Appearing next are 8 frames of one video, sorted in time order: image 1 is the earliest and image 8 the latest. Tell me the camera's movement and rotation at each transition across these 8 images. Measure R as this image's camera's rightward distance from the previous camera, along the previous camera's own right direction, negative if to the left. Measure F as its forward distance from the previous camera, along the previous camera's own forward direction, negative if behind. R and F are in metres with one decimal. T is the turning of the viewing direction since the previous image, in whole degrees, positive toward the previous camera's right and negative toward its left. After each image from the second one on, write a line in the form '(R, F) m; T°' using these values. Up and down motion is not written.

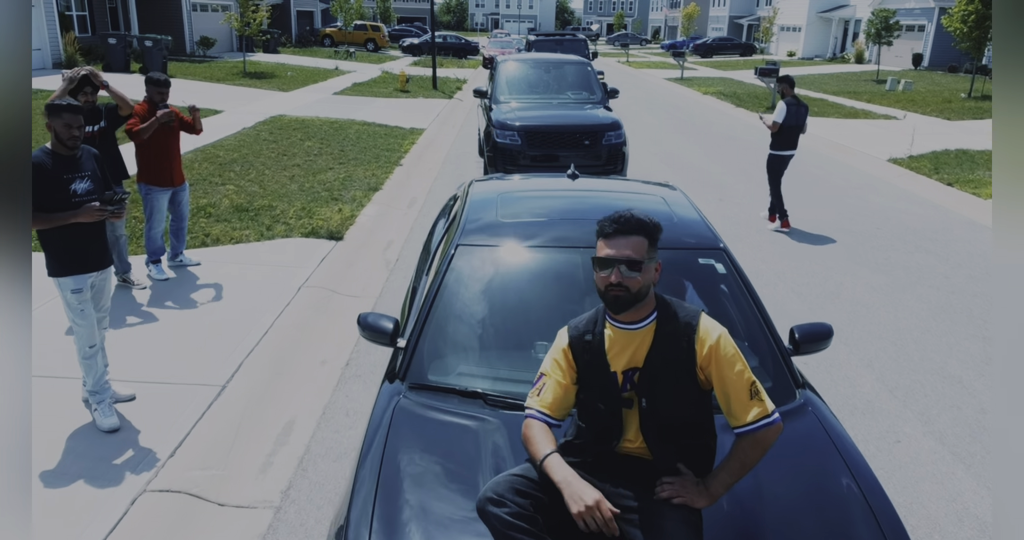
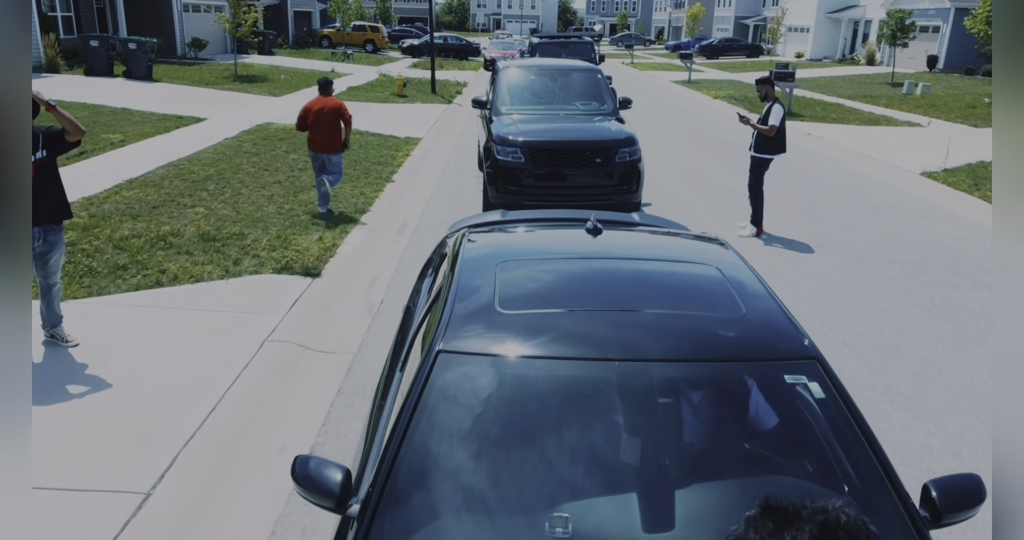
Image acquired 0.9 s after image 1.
(0.0, +1.0) m; 0°
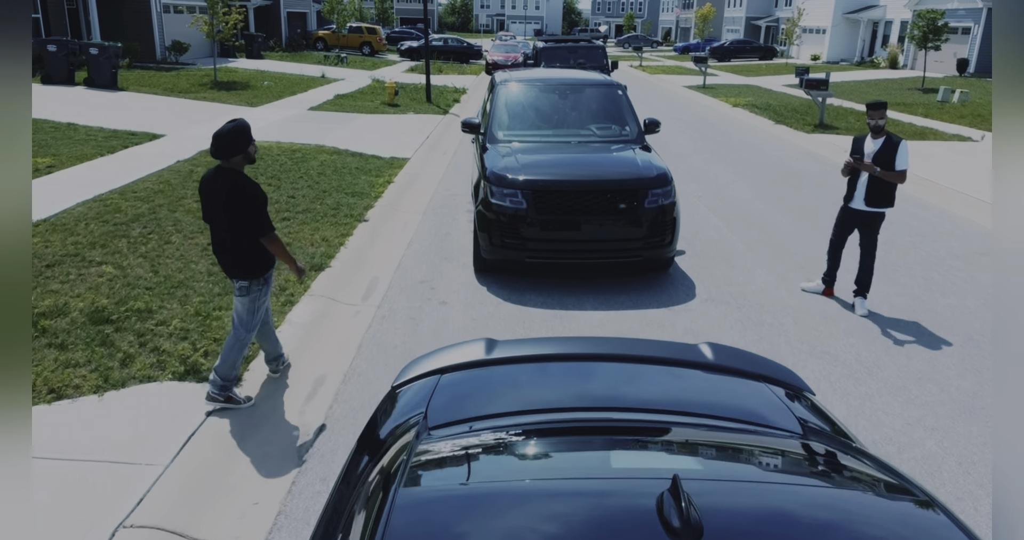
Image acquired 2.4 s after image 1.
(0.0, +1.9) m; 0°
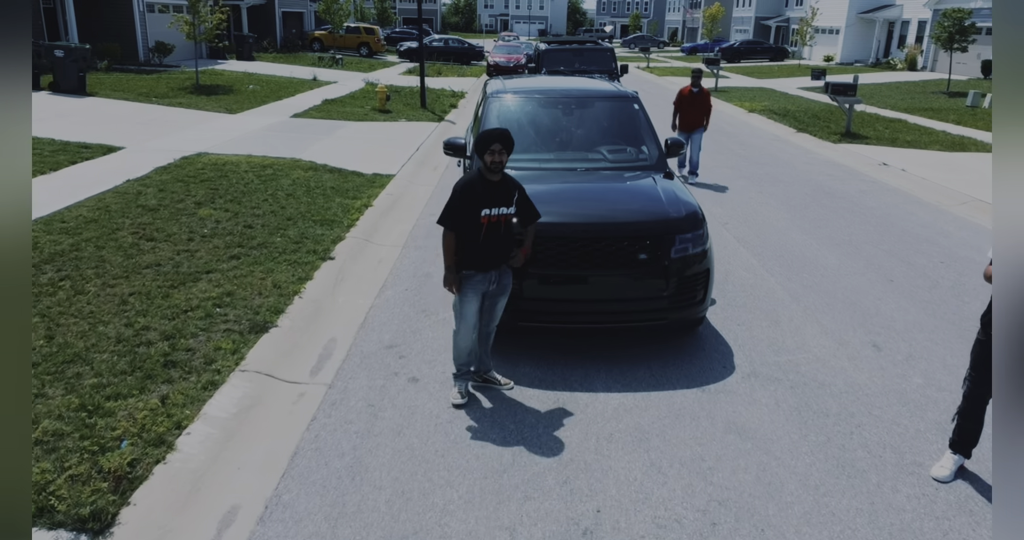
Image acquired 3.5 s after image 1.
(+0.1, +1.4) m; 0°
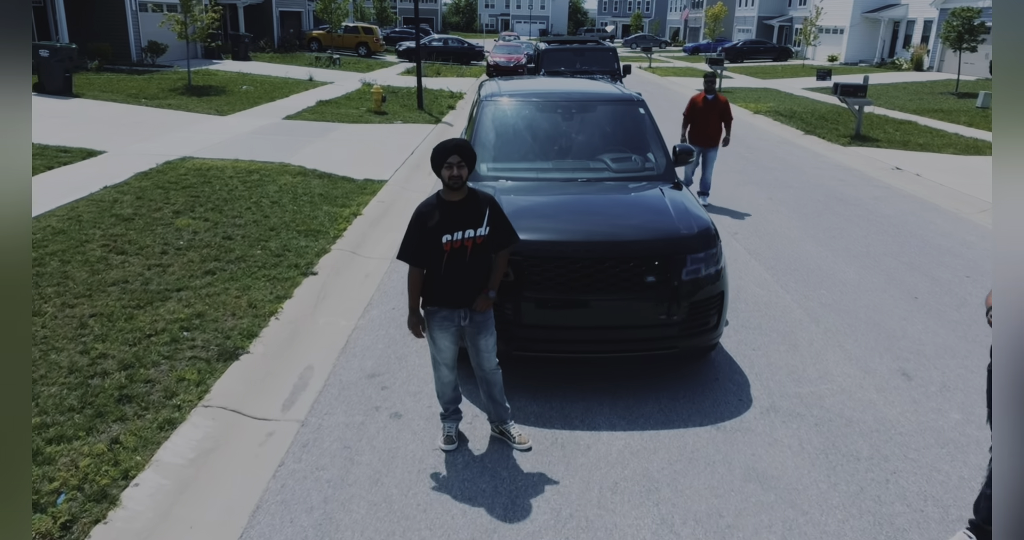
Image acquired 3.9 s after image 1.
(0.0, +0.5) m; 0°
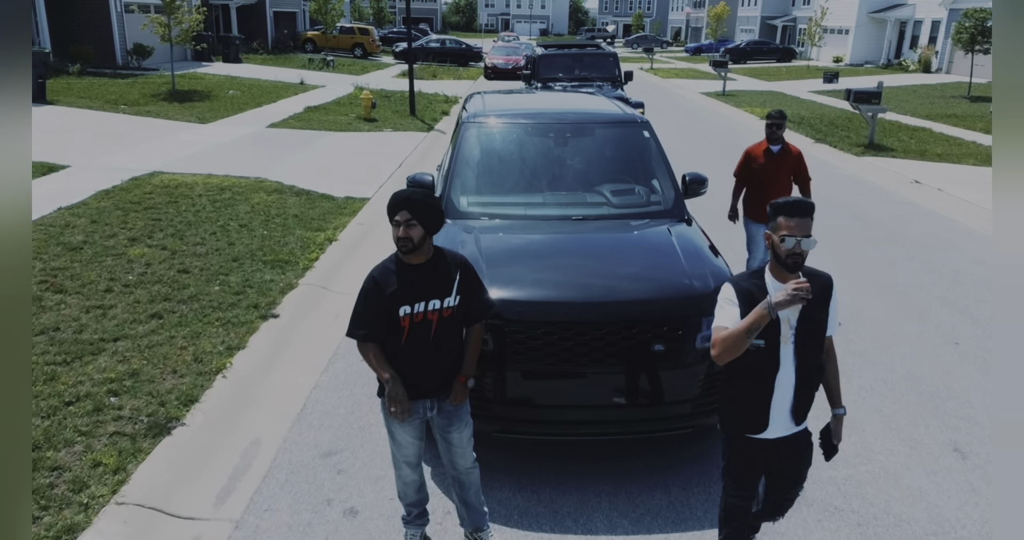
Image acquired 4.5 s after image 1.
(+0.1, +0.8) m; 0°
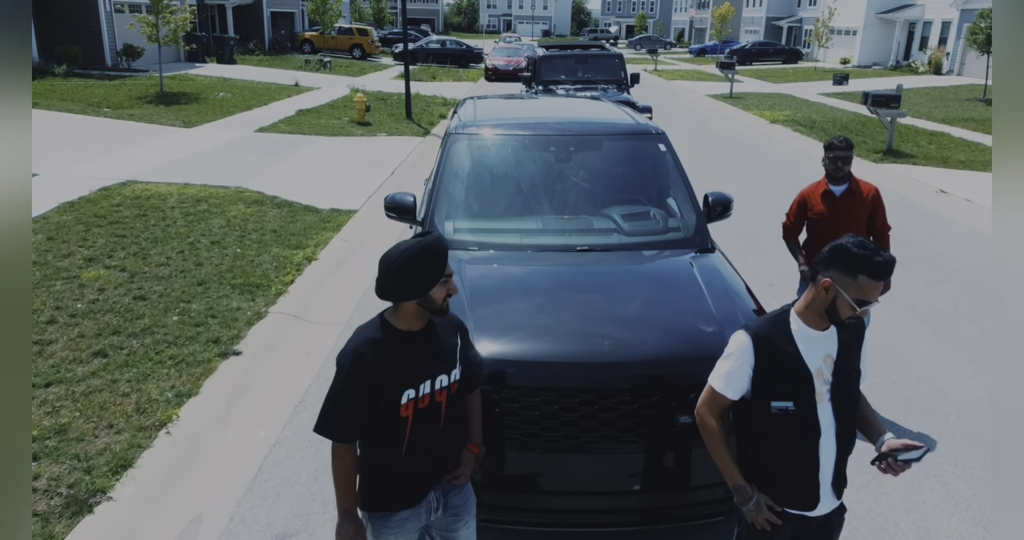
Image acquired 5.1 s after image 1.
(0.0, +0.7) m; 0°
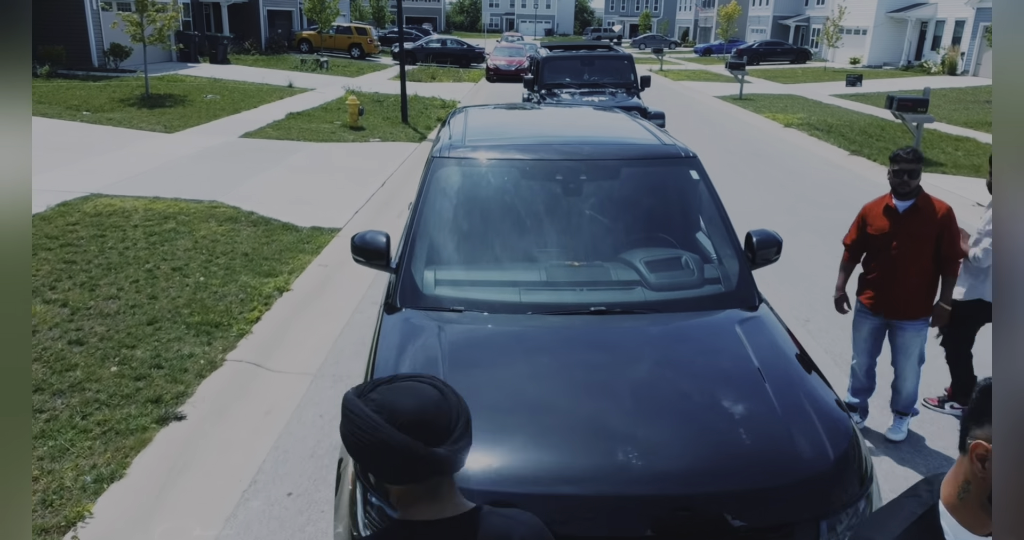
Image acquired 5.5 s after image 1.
(0.0, +0.9) m; 0°
